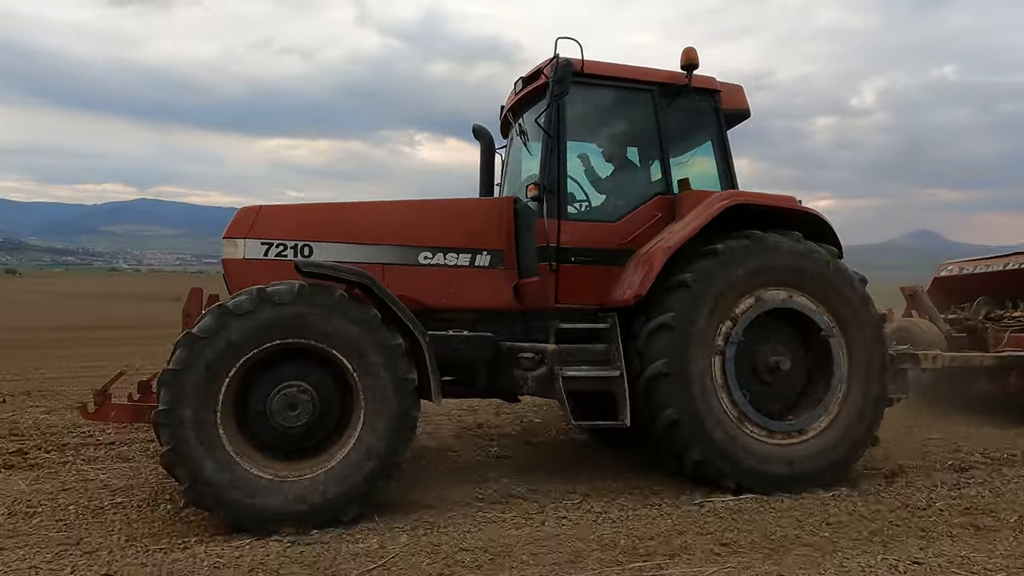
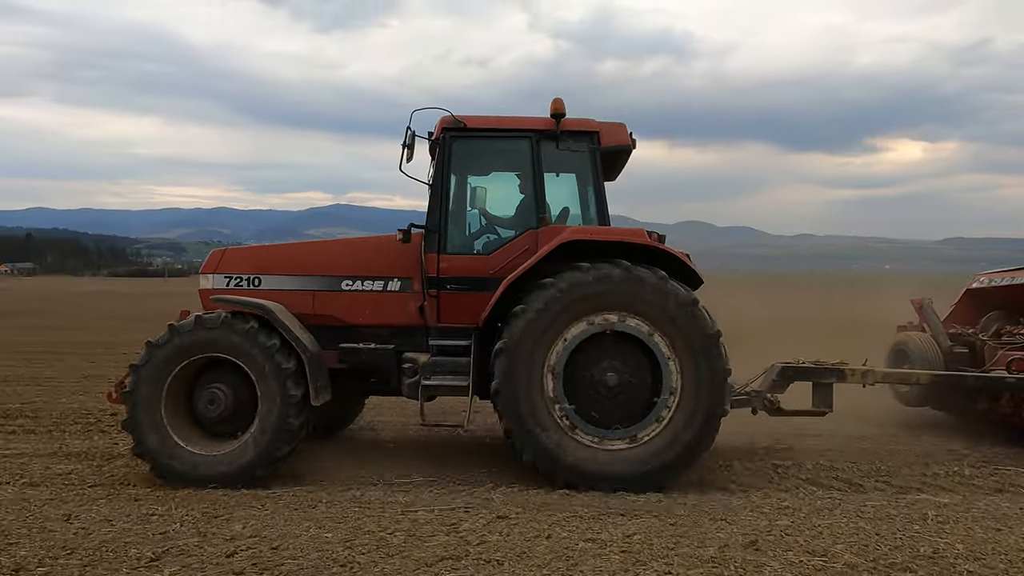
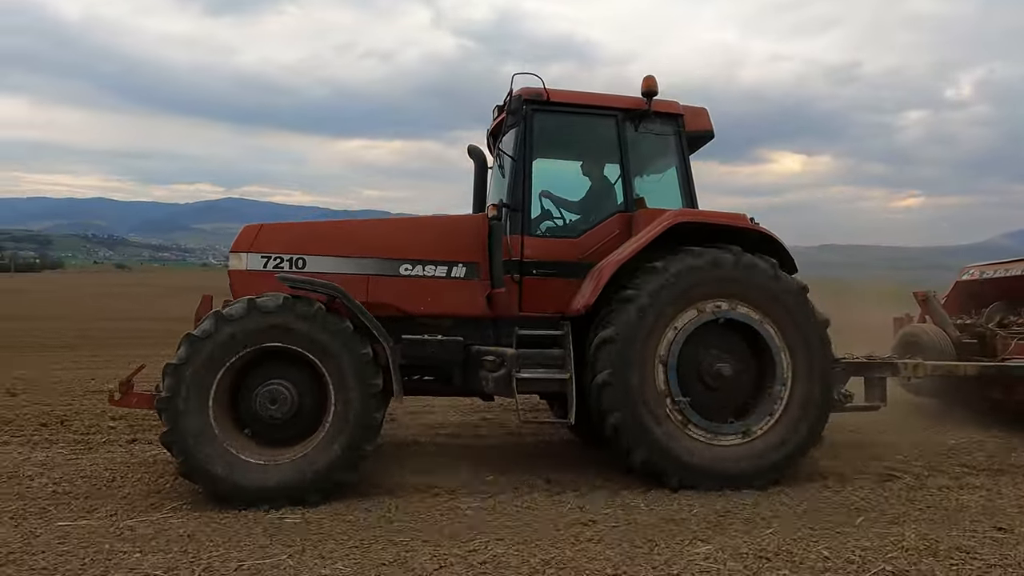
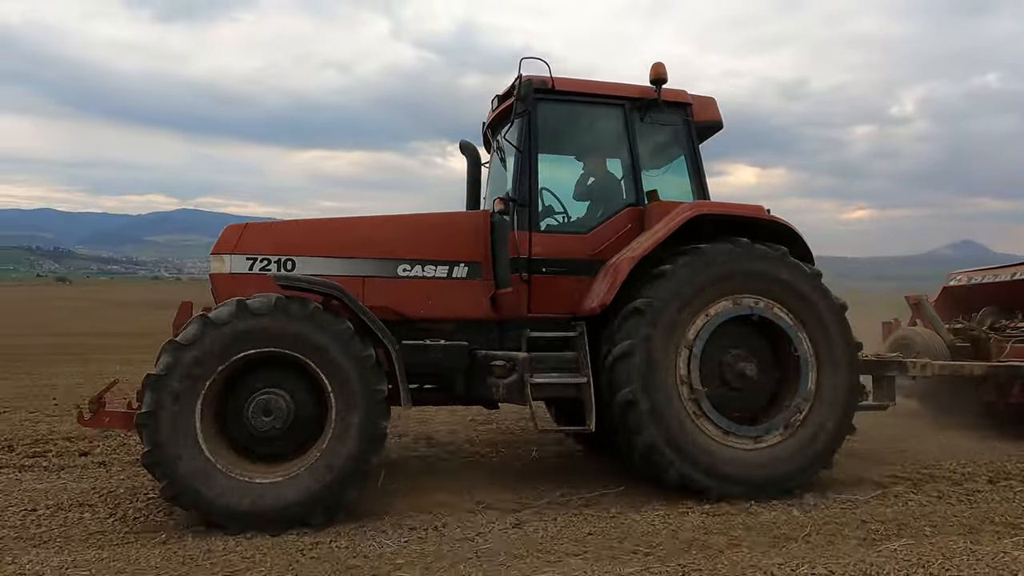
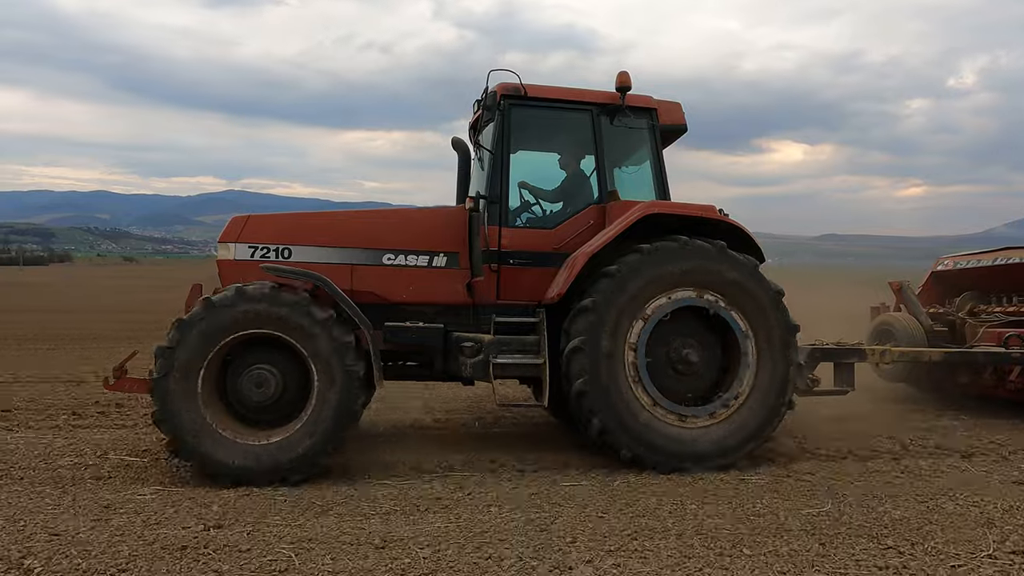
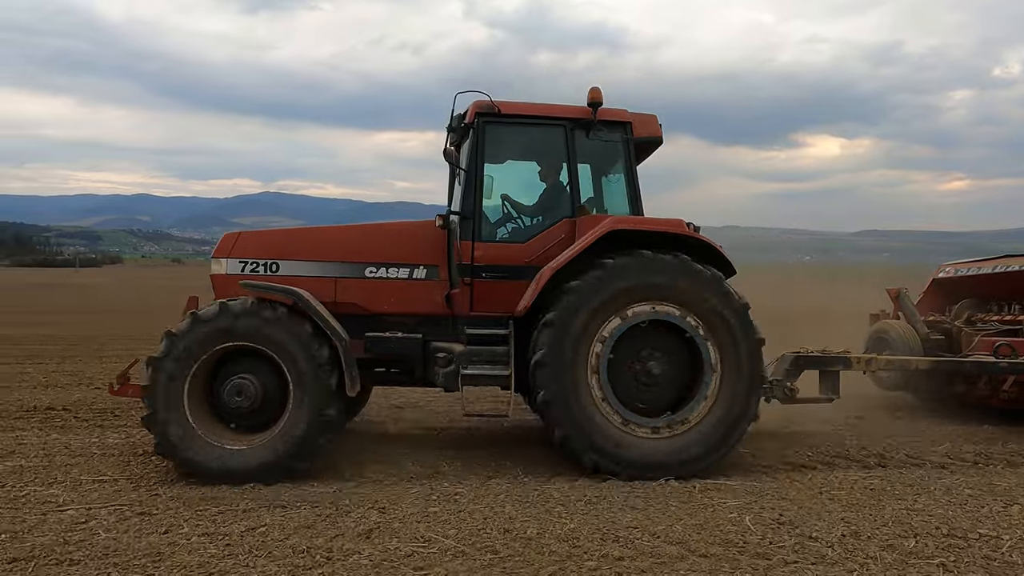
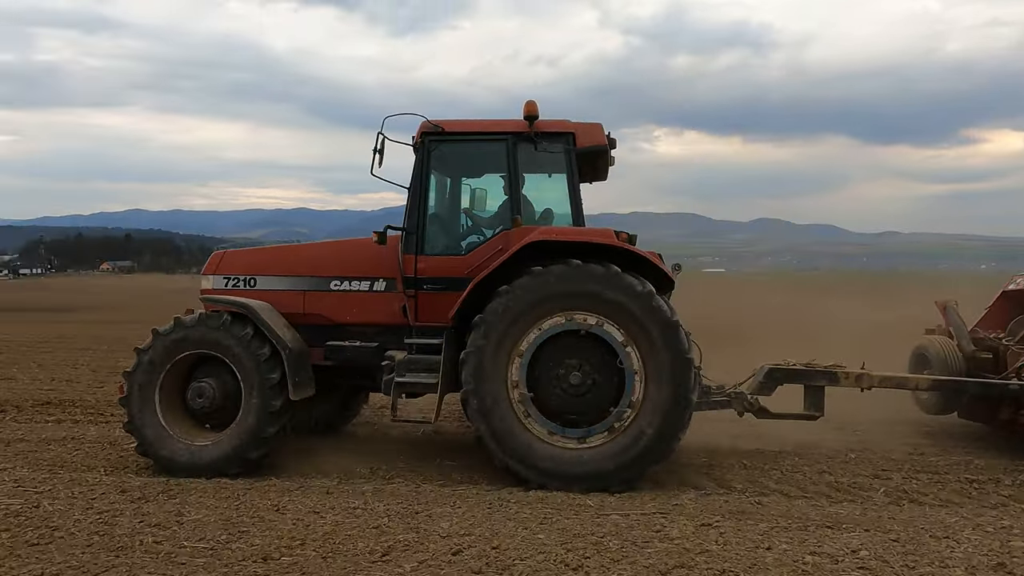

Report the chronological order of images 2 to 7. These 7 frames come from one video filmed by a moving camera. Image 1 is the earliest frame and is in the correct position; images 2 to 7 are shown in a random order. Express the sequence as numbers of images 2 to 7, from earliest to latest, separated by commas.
4, 3, 5, 6, 2, 7
